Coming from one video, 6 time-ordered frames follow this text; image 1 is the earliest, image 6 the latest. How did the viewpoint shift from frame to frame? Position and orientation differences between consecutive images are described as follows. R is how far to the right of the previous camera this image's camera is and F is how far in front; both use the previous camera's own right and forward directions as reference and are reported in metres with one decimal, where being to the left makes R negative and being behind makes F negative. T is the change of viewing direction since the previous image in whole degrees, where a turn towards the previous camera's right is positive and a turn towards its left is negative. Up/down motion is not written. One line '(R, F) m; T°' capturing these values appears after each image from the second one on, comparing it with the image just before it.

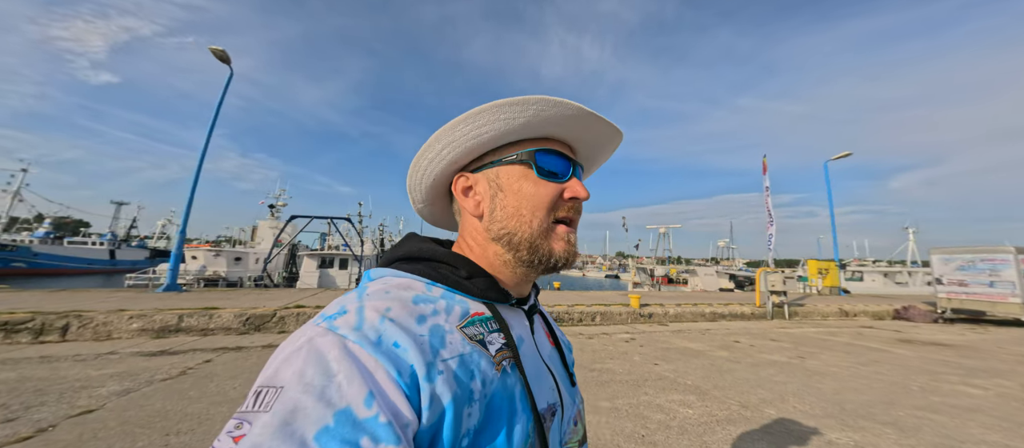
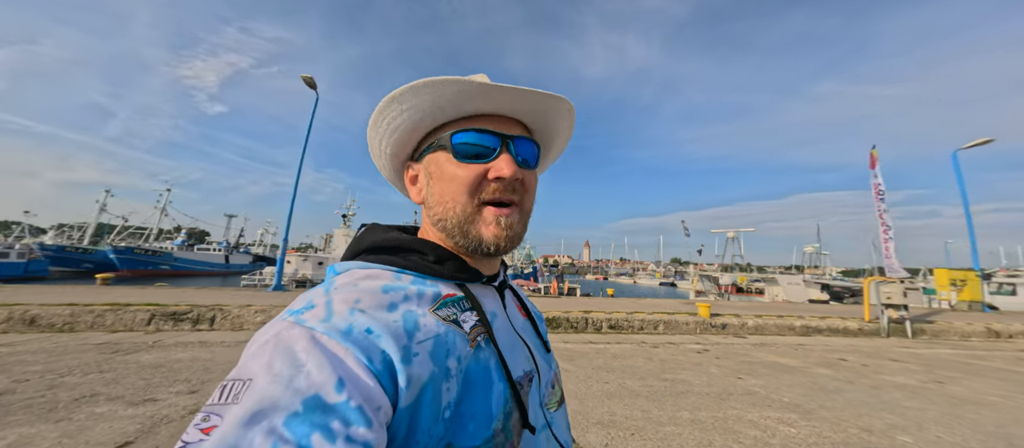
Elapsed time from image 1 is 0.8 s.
(-0.2, 0.0) m; -9°
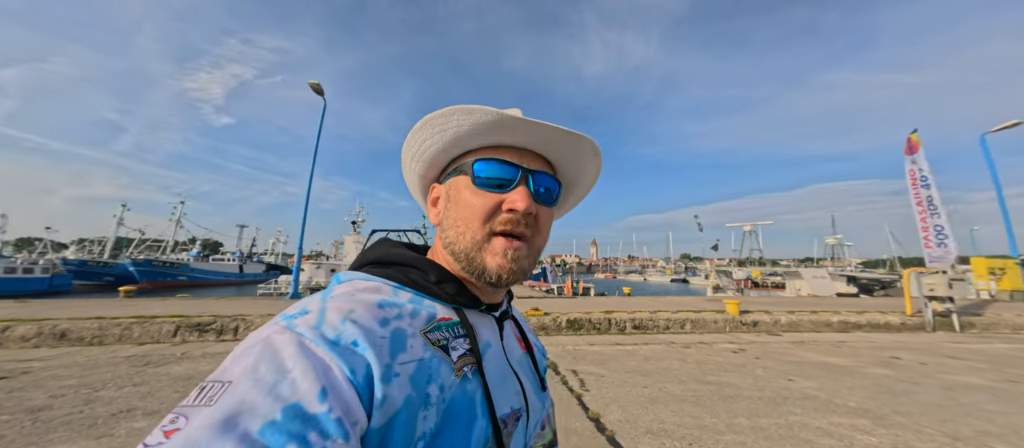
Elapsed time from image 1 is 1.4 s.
(-0.3, +0.2) m; -1°
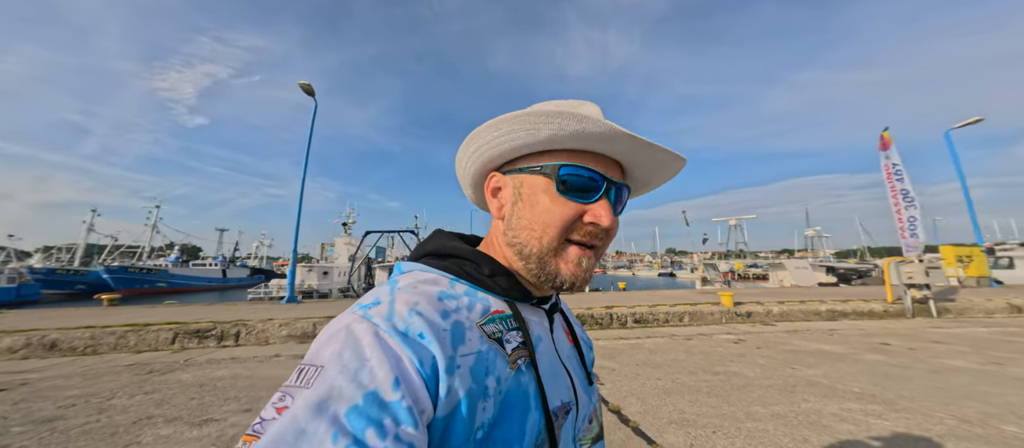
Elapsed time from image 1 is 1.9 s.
(-0.4, 0.0) m; +2°
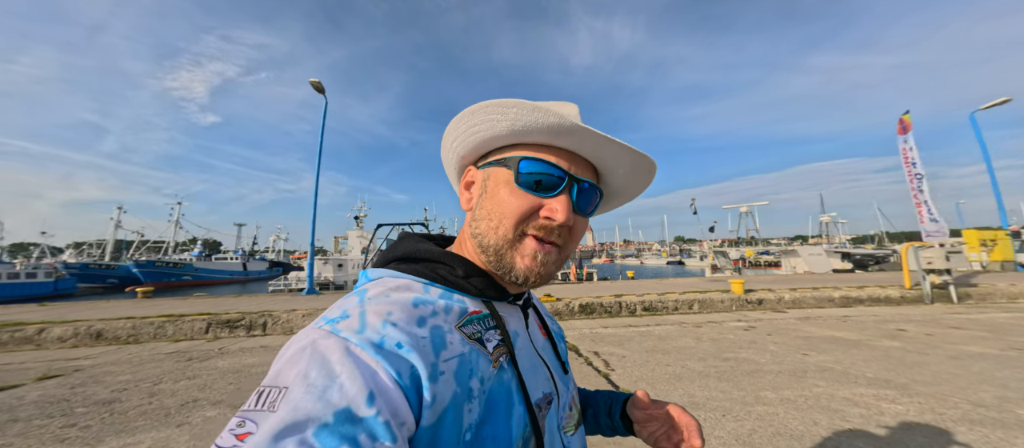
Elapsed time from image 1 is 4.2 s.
(0.0, -0.1) m; -1°
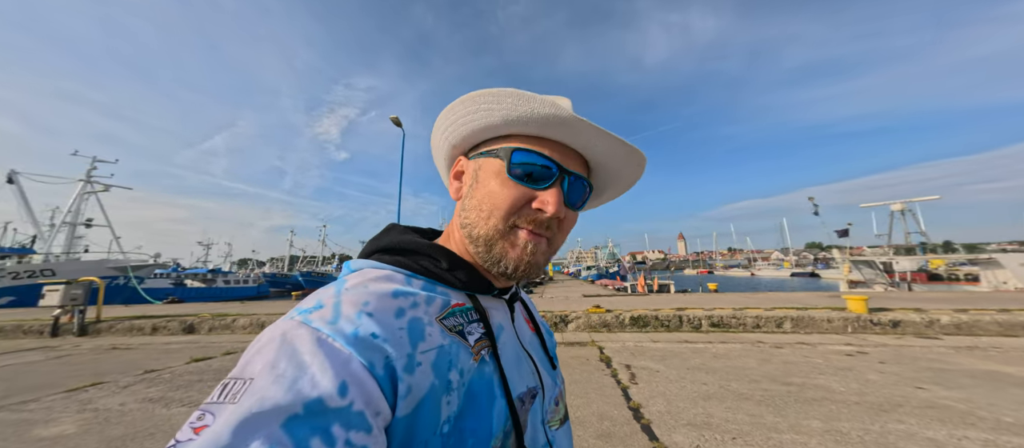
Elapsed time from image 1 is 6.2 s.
(+1.0, +0.1) m; -16°
